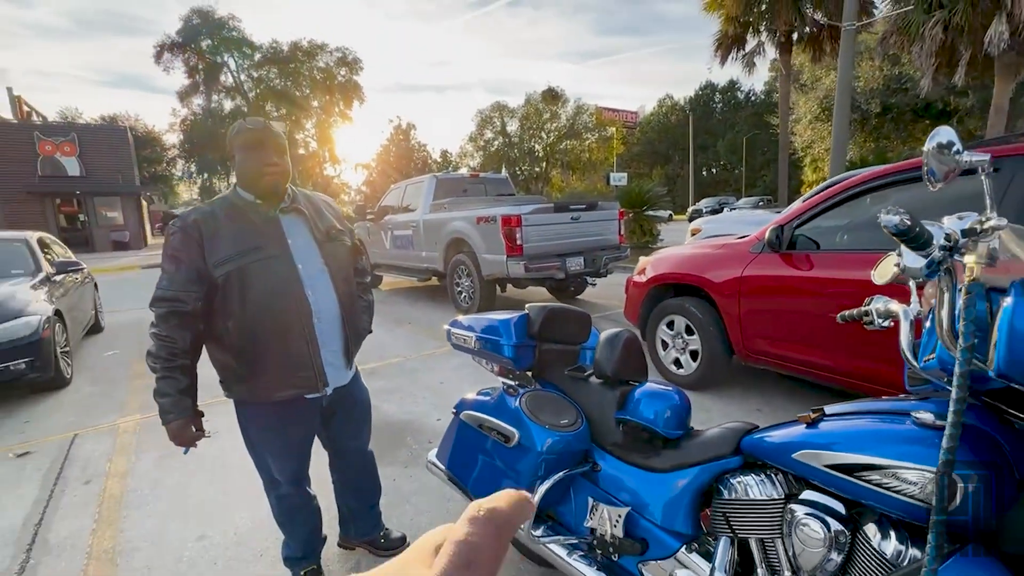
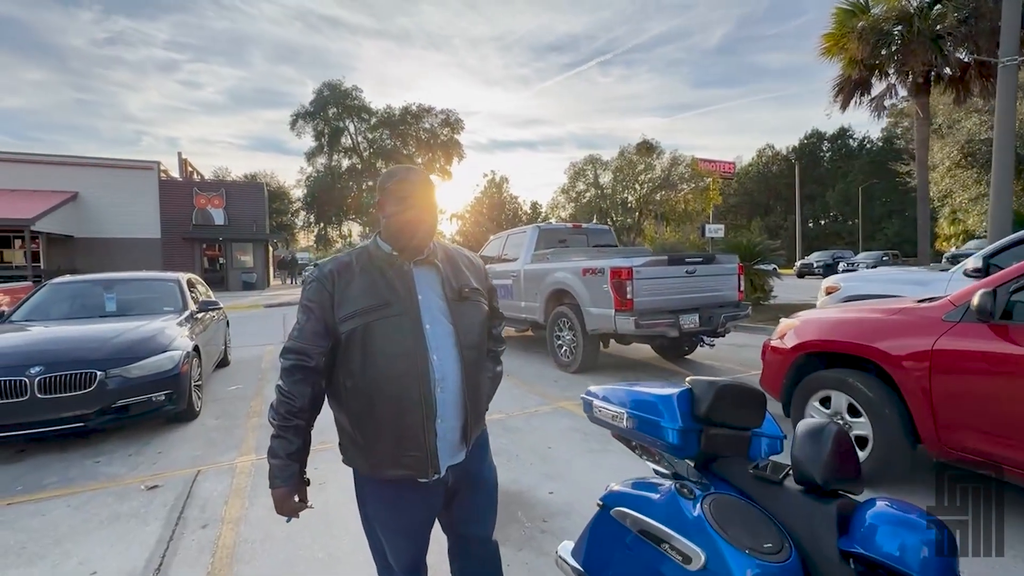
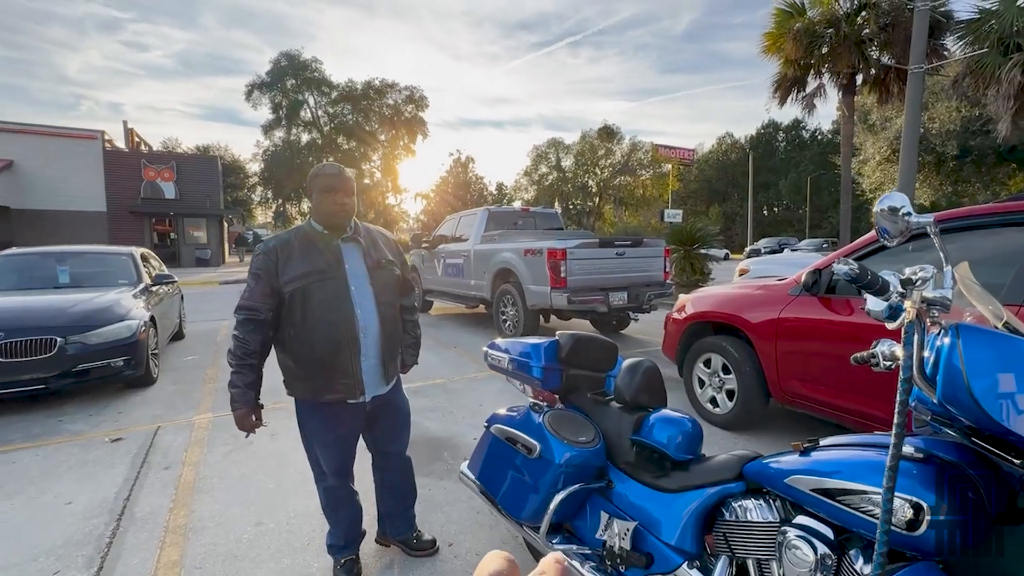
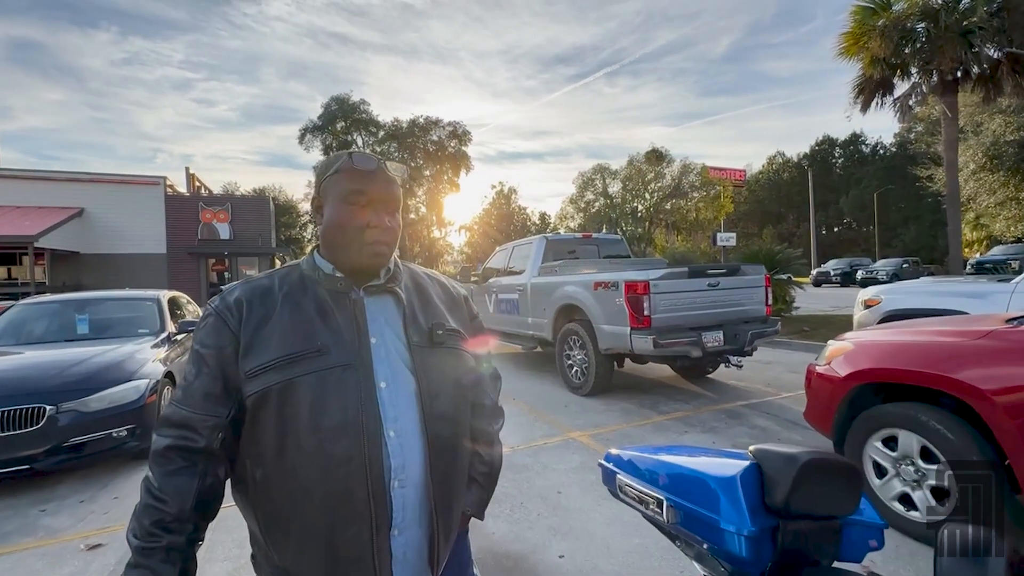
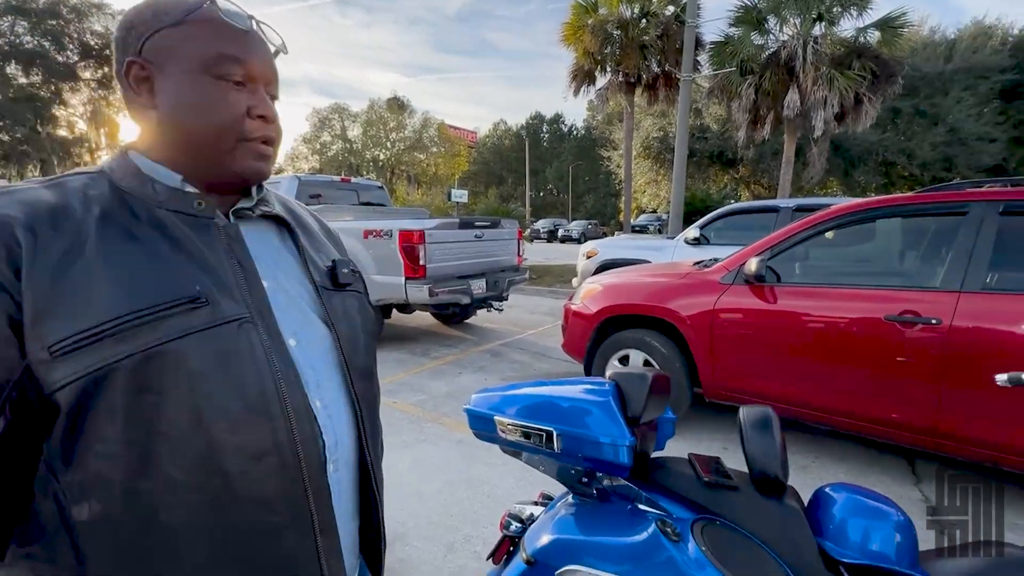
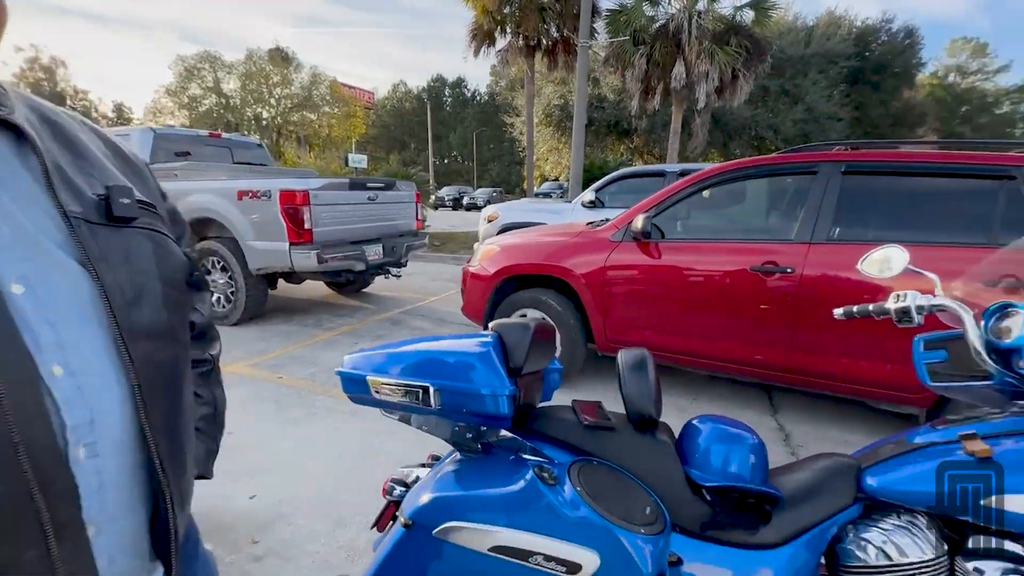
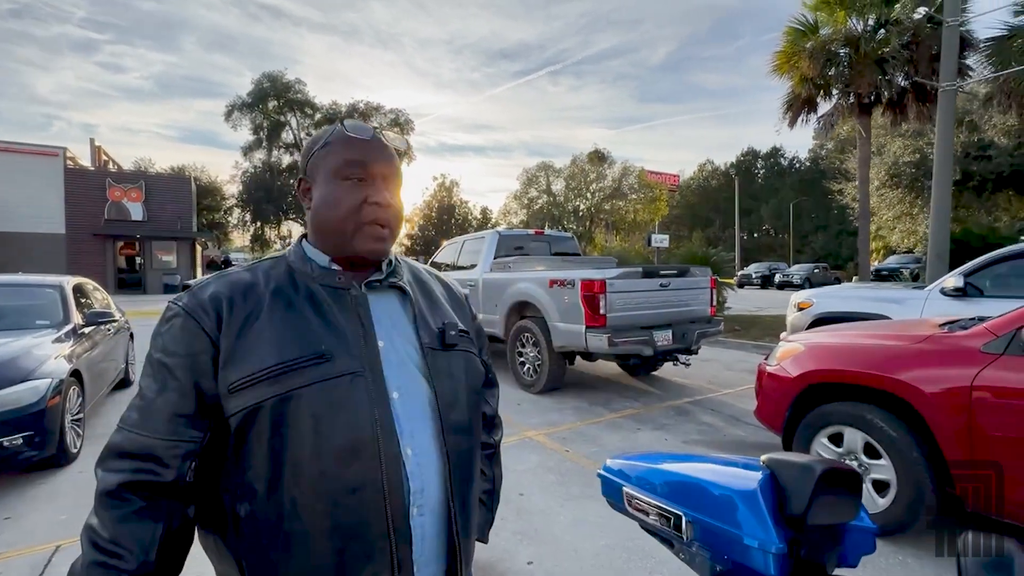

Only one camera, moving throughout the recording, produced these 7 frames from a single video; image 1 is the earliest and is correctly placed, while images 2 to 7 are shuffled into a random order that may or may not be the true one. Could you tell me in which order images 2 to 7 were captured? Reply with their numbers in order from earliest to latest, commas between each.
3, 2, 4, 7, 5, 6
